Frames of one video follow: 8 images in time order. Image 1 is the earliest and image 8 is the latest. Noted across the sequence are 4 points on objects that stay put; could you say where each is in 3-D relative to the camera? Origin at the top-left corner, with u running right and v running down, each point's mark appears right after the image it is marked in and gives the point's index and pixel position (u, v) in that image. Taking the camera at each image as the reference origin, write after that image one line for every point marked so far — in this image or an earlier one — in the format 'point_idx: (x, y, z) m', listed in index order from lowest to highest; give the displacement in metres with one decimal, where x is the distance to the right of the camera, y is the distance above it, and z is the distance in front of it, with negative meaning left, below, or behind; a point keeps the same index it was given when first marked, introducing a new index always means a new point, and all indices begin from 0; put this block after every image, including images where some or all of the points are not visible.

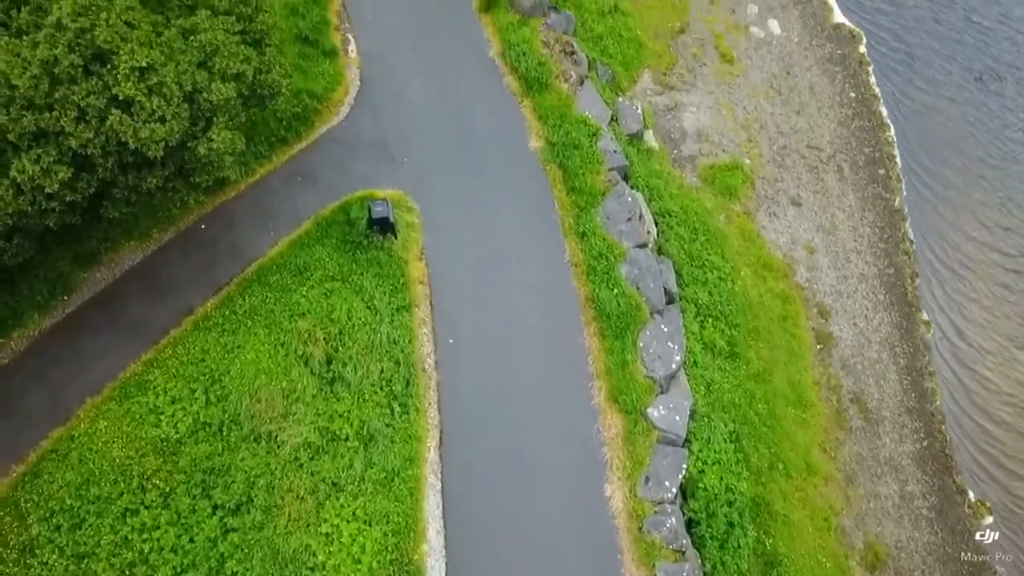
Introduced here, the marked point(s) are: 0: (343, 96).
0: (-3.8, +4.3, +18.6) m
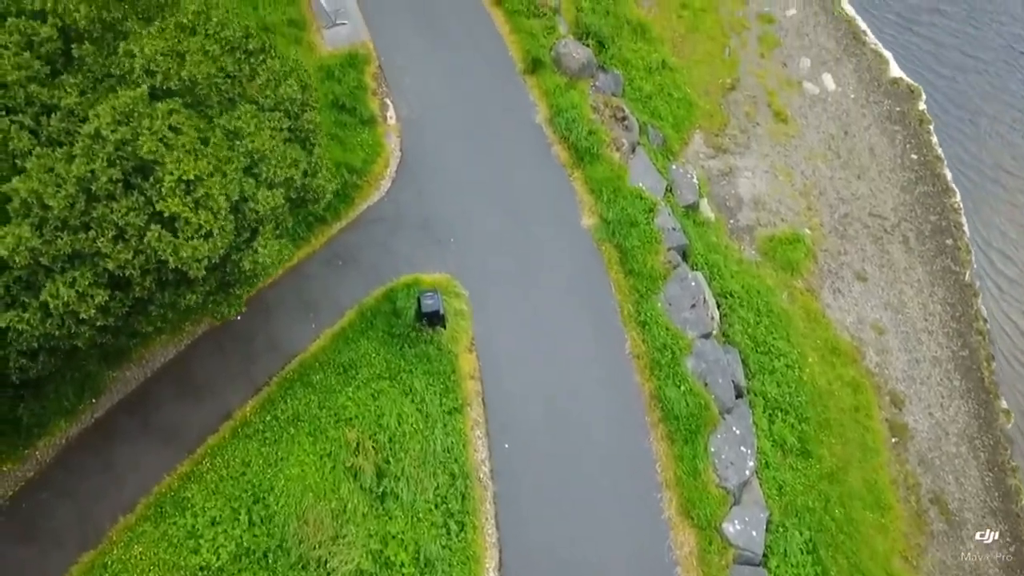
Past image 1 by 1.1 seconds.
0: (-2.7, +2.5, +17.5) m
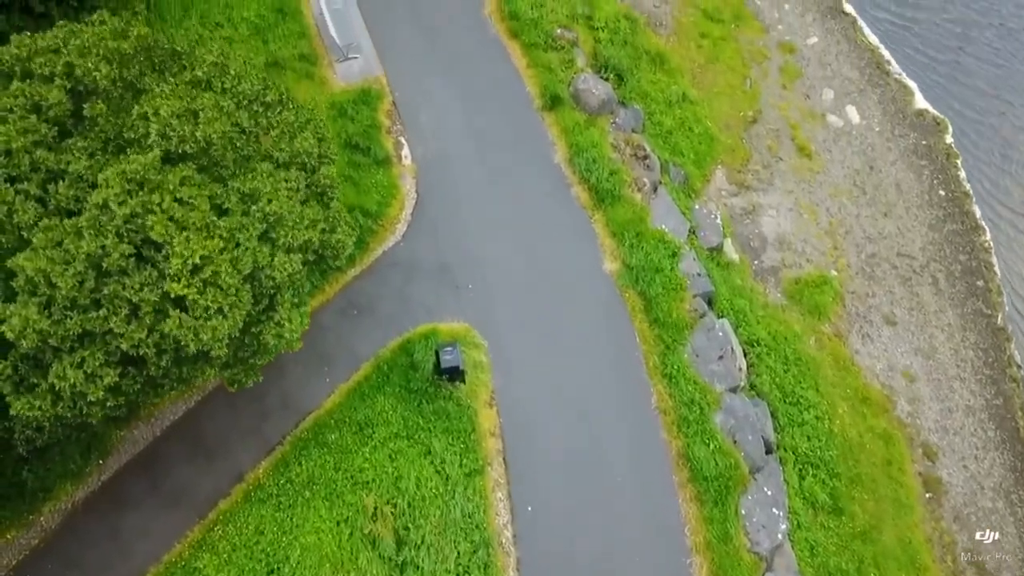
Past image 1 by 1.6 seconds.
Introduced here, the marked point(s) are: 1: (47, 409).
0: (-2.3, +1.6, +17.0) m
1: (-5.7, -1.5, +10.1) m
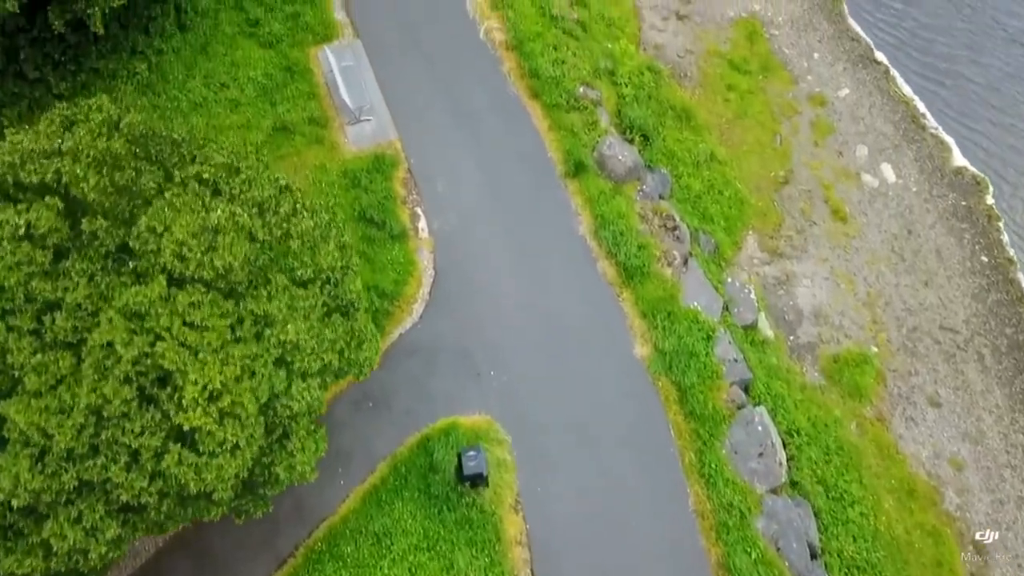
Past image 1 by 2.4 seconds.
0: (-1.9, -0.1, +16.0) m
1: (-5.2, -3.2, +9.1) m
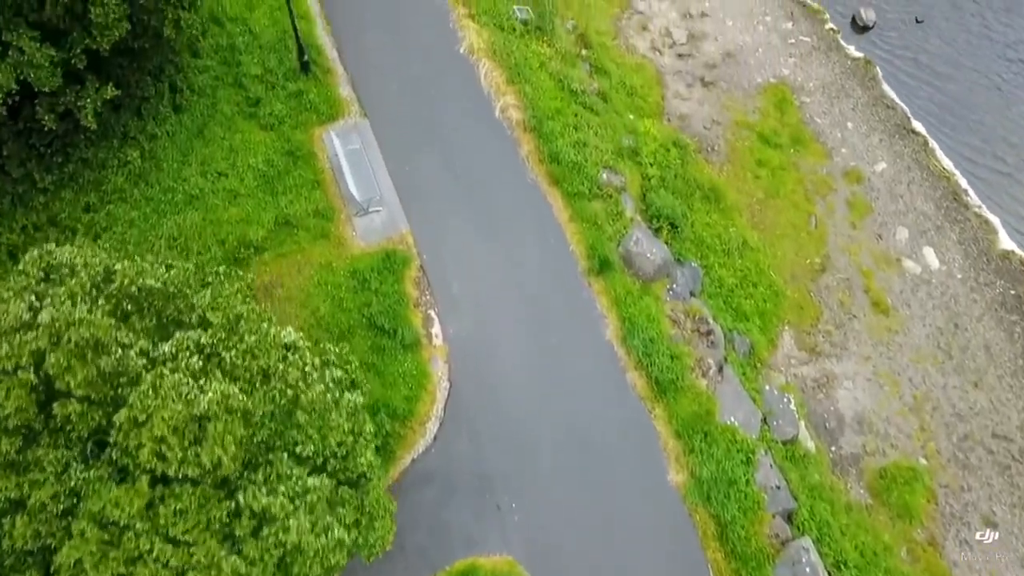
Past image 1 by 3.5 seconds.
0: (-1.5, -2.2, +14.8) m
1: (-4.8, -5.3, +7.8) m
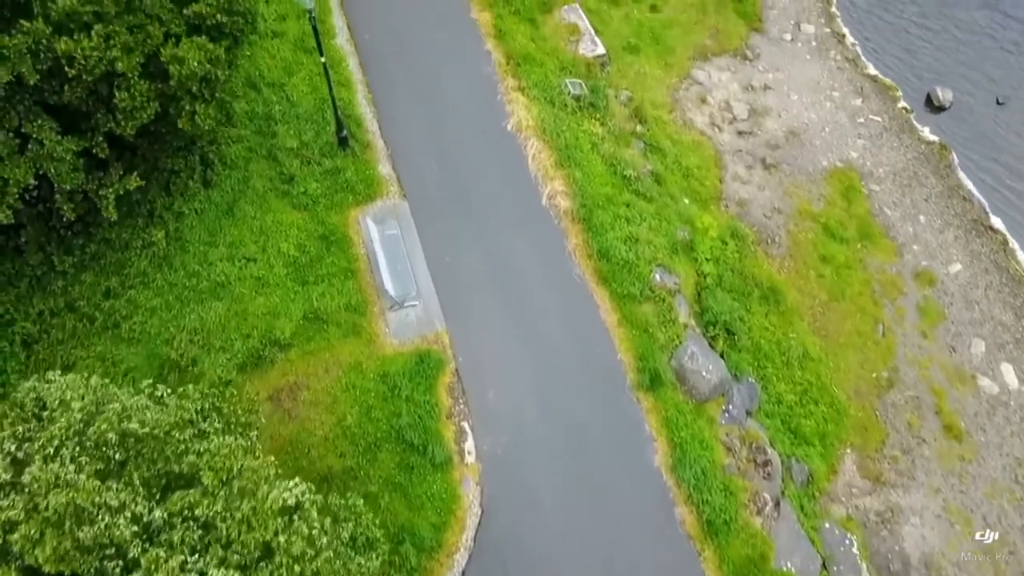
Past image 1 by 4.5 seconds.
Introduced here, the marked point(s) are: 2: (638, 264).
0: (-0.9, -4.1, +13.6) m
1: (-4.6, -7.0, +6.8) m
2: (+2.5, +0.5, +16.3) m
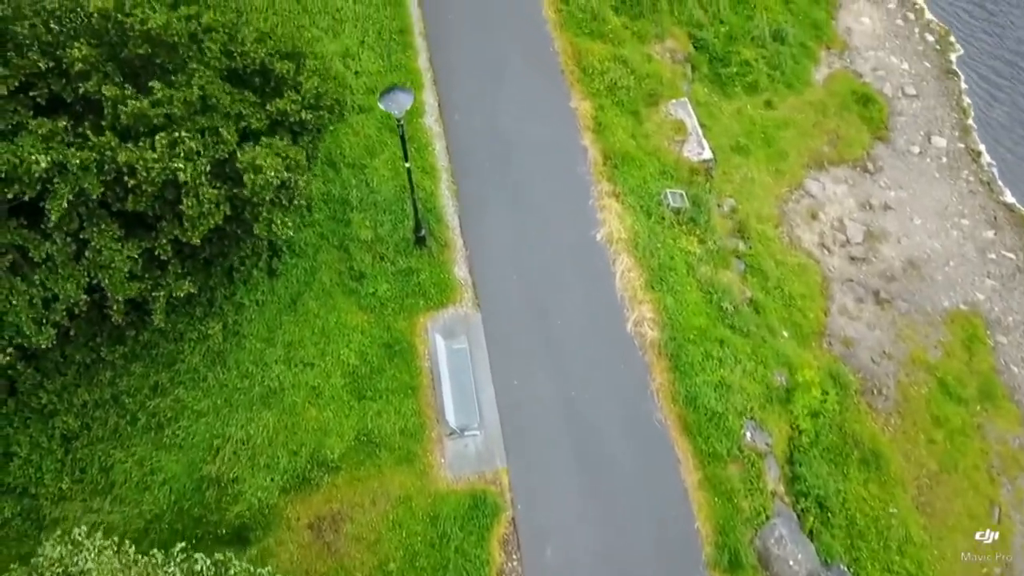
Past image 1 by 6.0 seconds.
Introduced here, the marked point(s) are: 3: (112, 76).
0: (-0.2, -6.5, +12.2) m
1: (-4.8, -8.9, +5.7) m
2: (+3.8, -2.3, +14.6) m
3: (-6.0, +3.0, +12.3) m
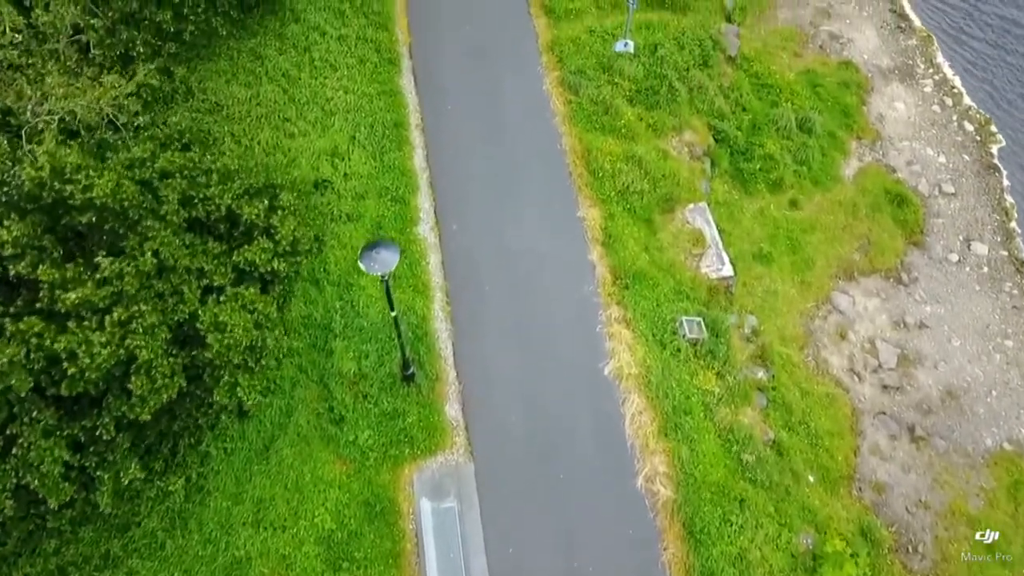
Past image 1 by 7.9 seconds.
0: (-0.4, -9.0, +10.6) m
1: (-5.1, -11.3, +4.2) m
2: (+3.7, -4.9, +13.0) m
3: (-6.1, +0.6, +10.8) m
